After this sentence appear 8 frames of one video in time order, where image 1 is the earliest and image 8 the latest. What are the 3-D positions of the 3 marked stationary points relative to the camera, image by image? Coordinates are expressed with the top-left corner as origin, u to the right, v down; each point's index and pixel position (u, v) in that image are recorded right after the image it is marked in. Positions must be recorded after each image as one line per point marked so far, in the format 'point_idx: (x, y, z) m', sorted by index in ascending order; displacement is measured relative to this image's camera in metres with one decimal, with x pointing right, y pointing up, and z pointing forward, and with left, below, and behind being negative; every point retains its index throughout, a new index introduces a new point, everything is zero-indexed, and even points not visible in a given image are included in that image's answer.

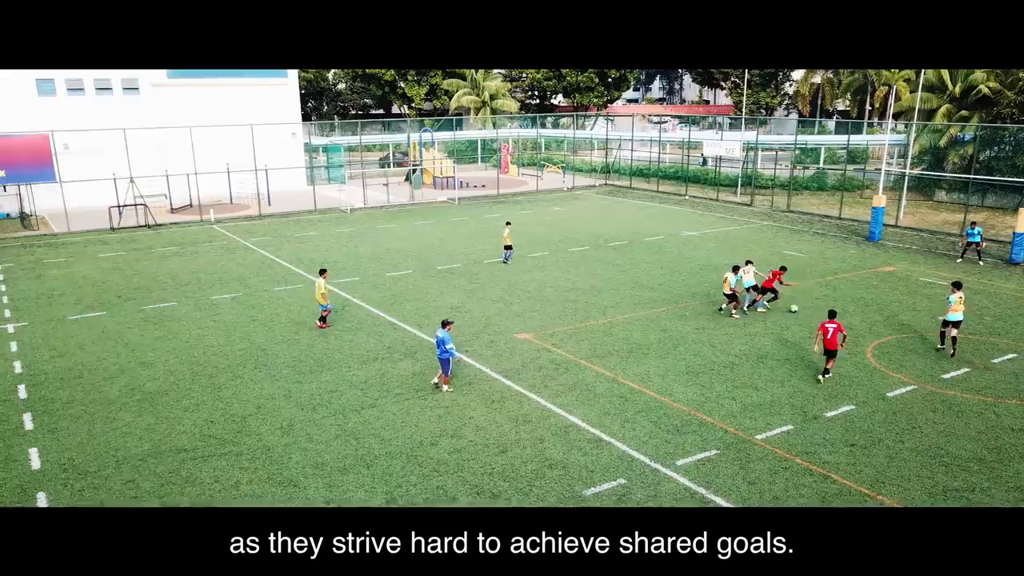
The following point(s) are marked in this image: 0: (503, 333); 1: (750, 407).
0: (-0.2, -0.9, +16.0) m
1: (+3.8, -1.9, +12.3) m
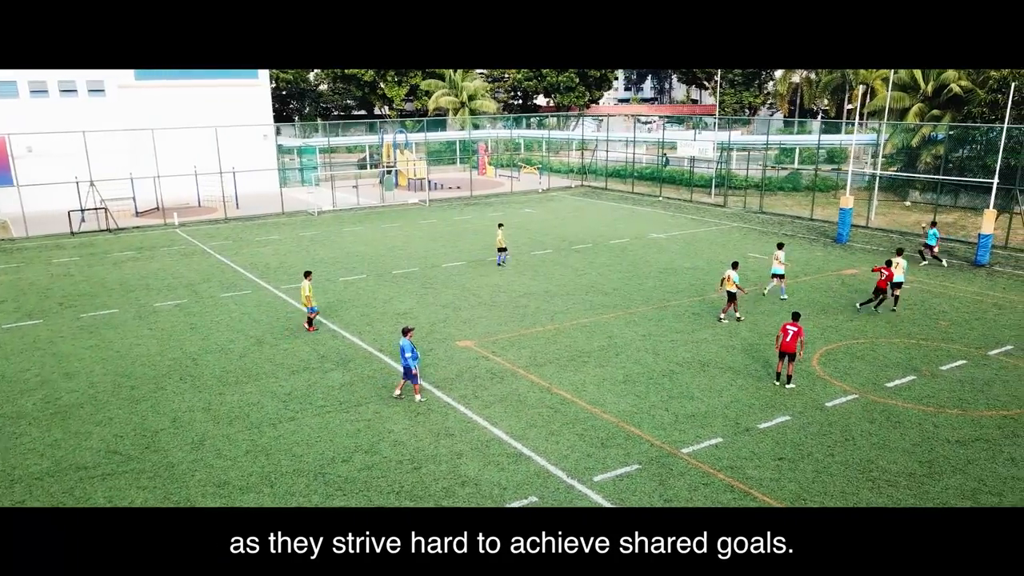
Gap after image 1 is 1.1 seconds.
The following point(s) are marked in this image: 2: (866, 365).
0: (-1.4, -1.1, +15.6) m
1: (+2.6, -2.0, +11.9) m
2: (+6.5, -1.4, +14.0) m
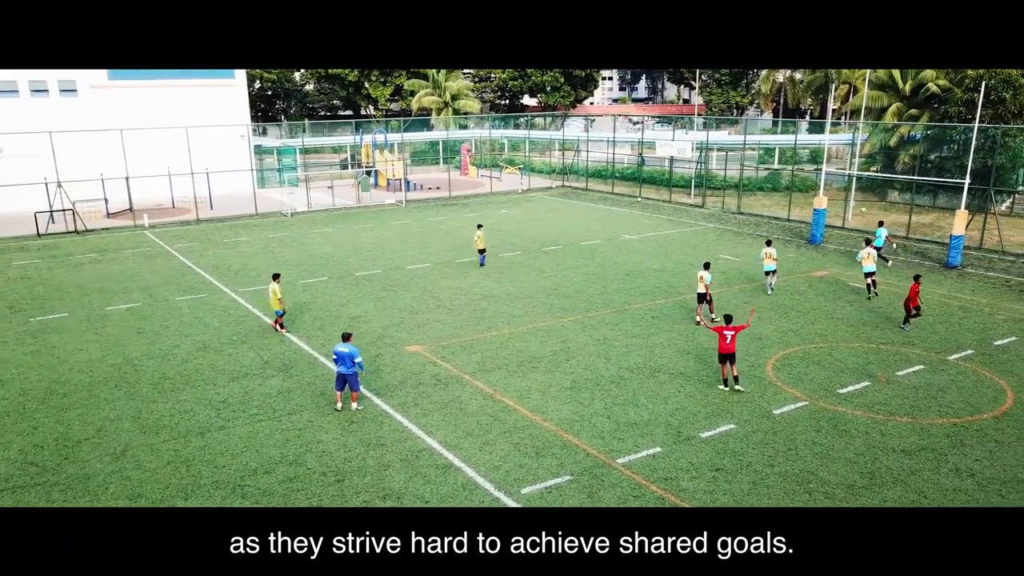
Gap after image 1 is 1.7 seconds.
0: (-2.4, -1.1, +15.2) m
1: (+1.7, -2.1, +11.5) m
2: (+5.5, -1.5, +13.6) m
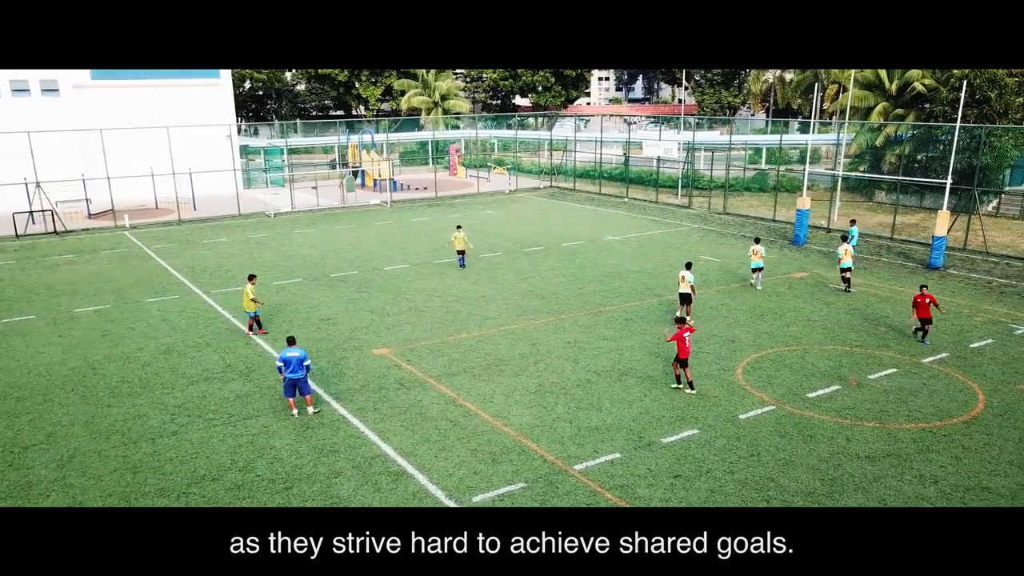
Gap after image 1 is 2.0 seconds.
0: (-3.0, -1.2, +15.0) m
1: (+1.1, -2.1, +11.3) m
2: (+4.9, -1.5, +13.4) m
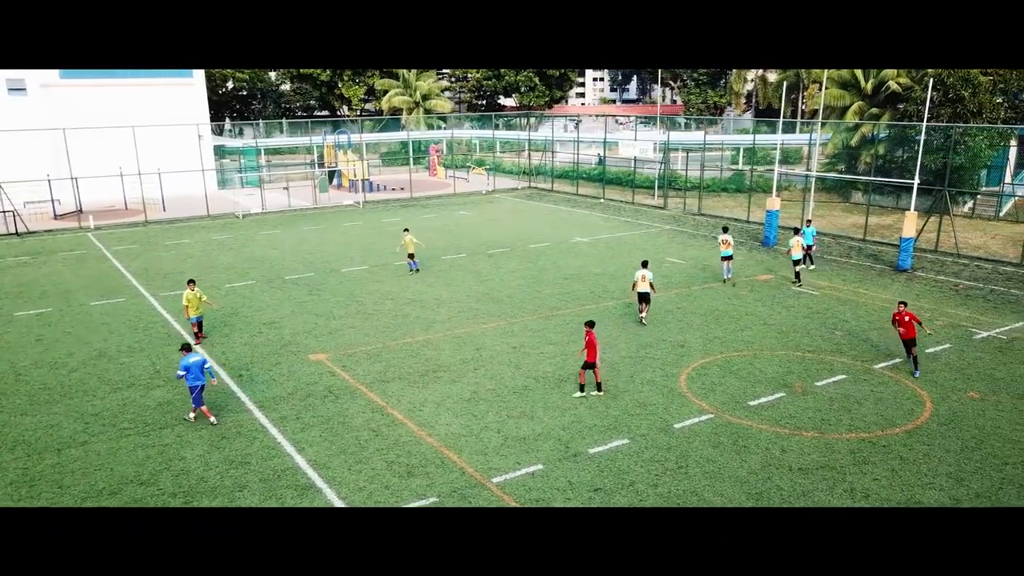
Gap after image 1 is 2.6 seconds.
0: (-4.1, -1.2, +14.5) m
1: (0.0, -2.2, +10.8) m
2: (+3.8, -1.6, +12.9) m
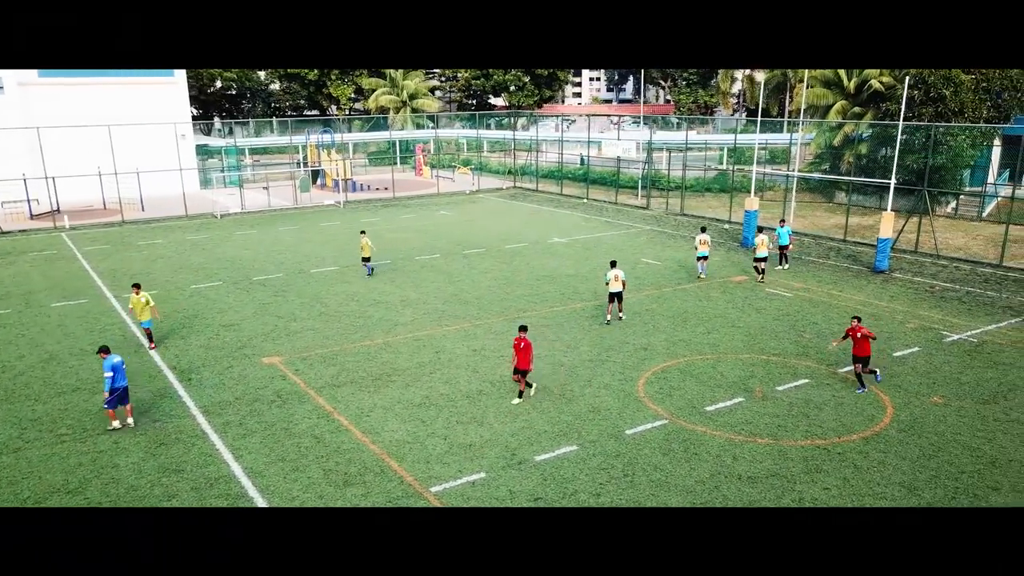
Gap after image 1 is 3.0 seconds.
0: (-4.8, -1.3, +14.2) m
1: (-0.8, -2.2, +10.5) m
2: (+3.0, -1.6, +12.6) m
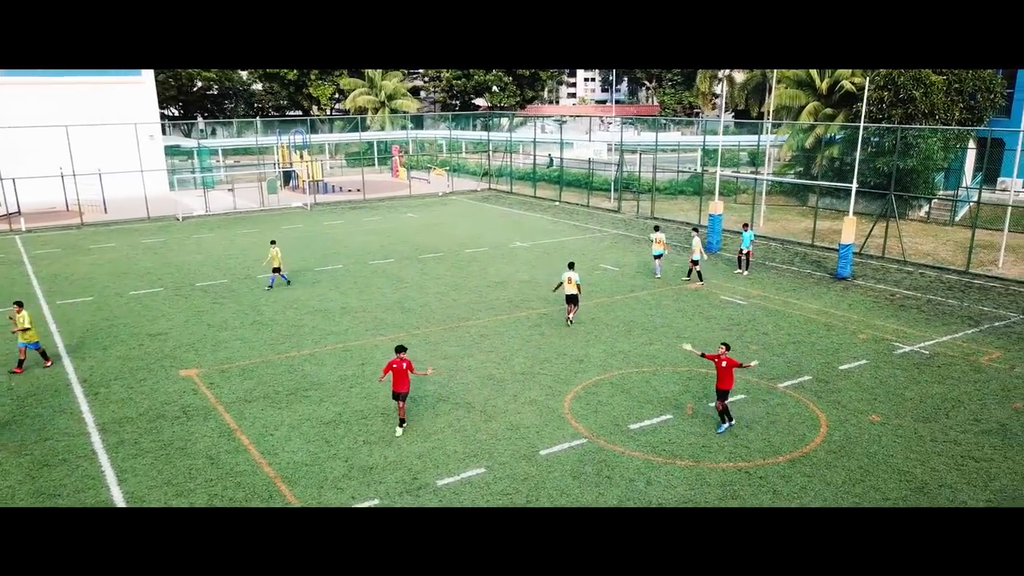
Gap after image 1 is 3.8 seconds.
0: (-6.1, -1.4, +13.6) m
1: (-2.0, -2.4, +9.9) m
2: (+1.8, -1.8, +12.0) m
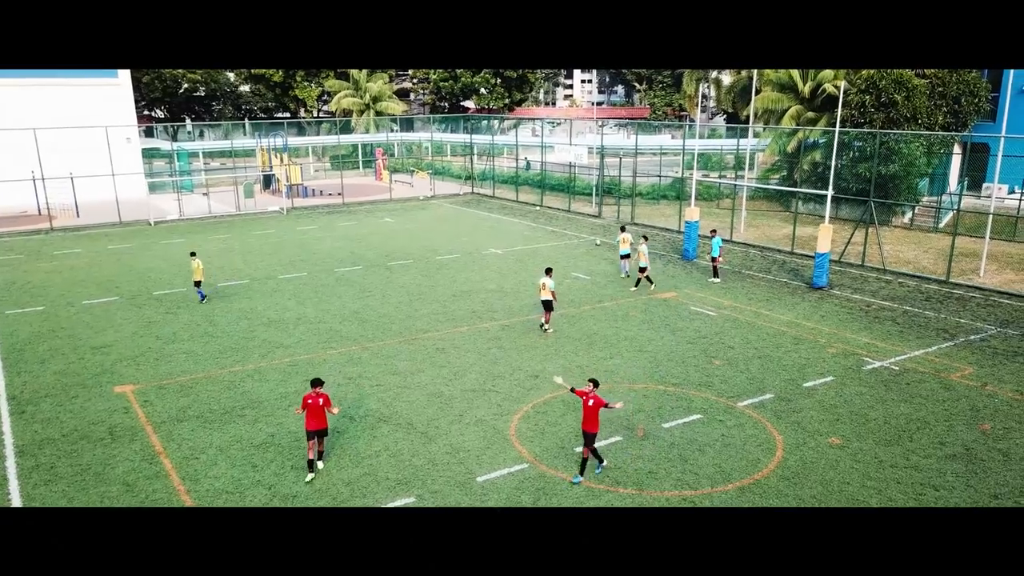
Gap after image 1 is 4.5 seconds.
0: (-6.9, -1.6, +13.0) m
1: (-2.9, -2.6, +9.3) m
2: (+1.0, -2.0, +11.4) m
